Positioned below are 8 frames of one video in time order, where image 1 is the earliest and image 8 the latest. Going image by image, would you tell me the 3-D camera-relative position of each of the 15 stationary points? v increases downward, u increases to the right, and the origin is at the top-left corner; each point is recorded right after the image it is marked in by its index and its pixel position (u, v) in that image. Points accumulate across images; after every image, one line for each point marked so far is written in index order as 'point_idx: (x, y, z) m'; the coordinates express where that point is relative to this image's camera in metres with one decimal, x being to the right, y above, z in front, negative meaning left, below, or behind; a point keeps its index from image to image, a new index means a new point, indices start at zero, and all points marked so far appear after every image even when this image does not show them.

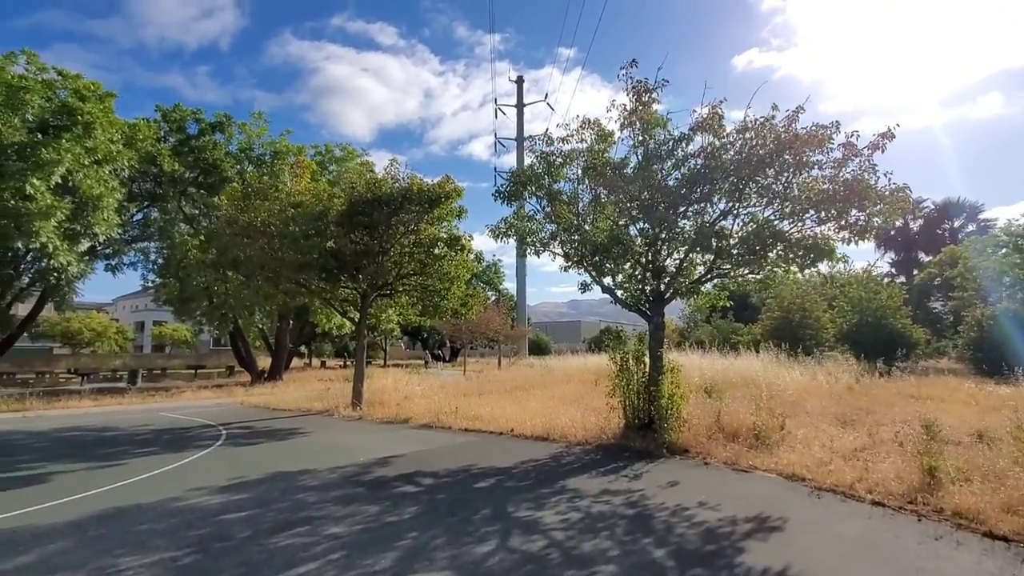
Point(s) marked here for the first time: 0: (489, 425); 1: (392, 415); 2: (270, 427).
0: (-0.5, -2.9, +12.6) m
1: (-3.0, -3.1, +14.5) m
2: (-5.3, -3.1, +12.9) m
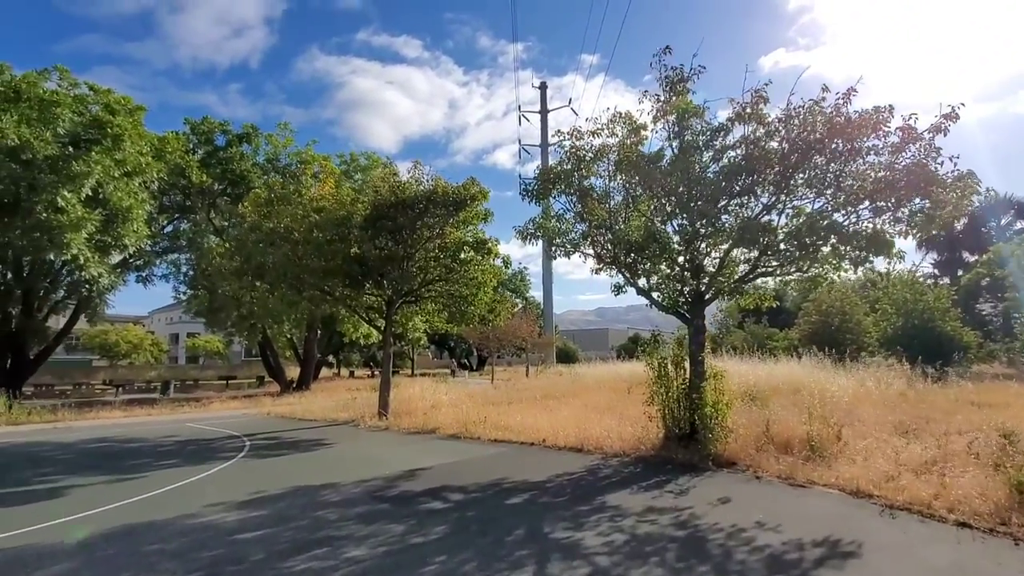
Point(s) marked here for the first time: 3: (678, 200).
0: (+0.1, -3.0, +12.0) m
1: (-2.2, -3.3, +14.1) m
2: (-4.6, -3.2, +12.5) m
3: (+2.8, +1.4, +9.7) m
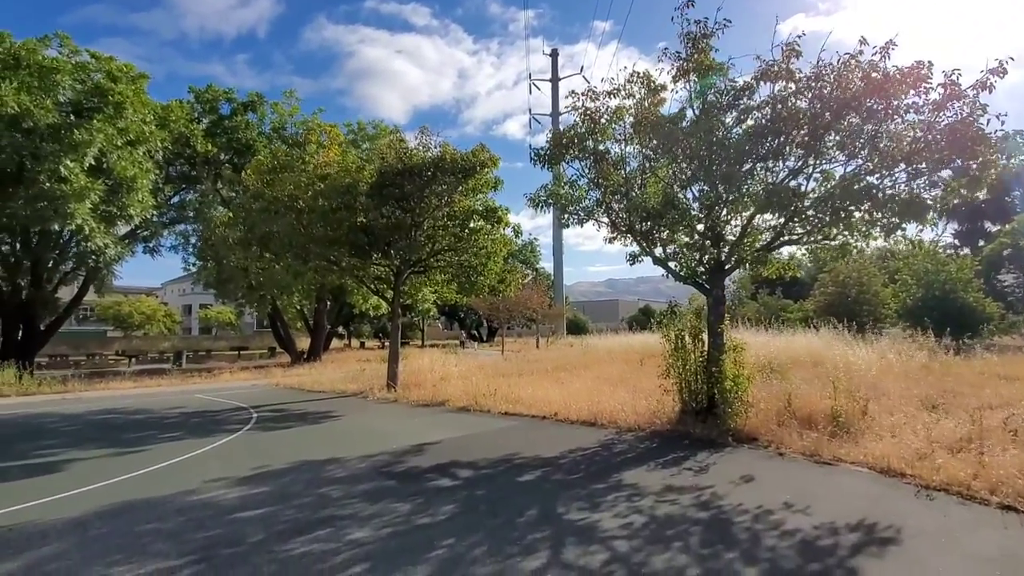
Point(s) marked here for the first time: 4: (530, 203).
0: (+0.4, -2.4, +11.7) m
1: (-2.0, -2.6, +13.8) m
2: (-4.4, -2.6, +12.3) m
3: (+2.9, +1.9, +9.2) m
4: (+0.3, +1.7, +11.9) m
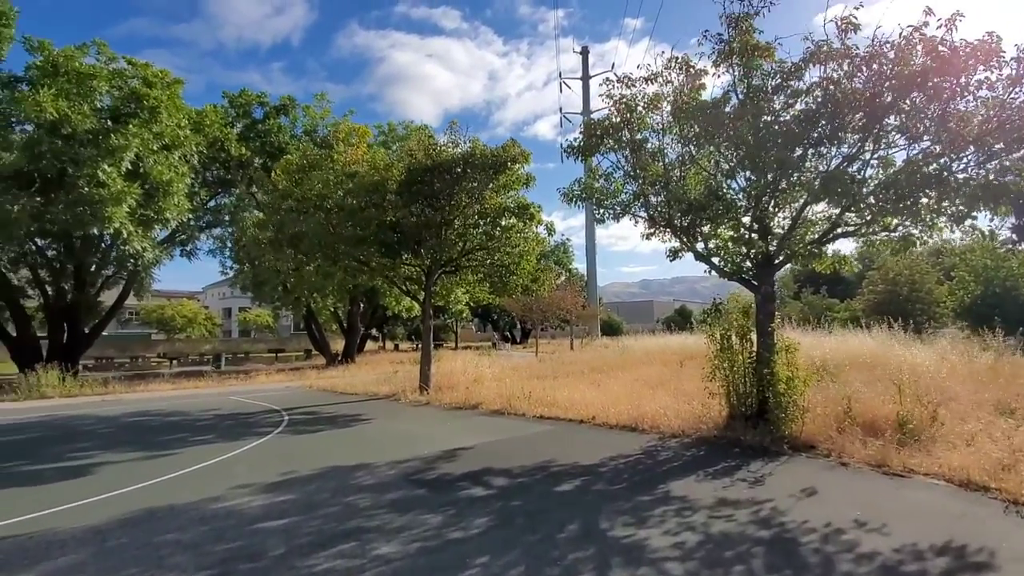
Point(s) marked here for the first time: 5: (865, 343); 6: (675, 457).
0: (+1.0, -2.4, +11.2) m
1: (-1.2, -2.6, +13.5) m
2: (-3.7, -2.6, +12.1) m
3: (+3.4, +2.0, +8.6) m
4: (+1.0, +1.7, +11.4) m
5: (+8.8, -1.4, +14.7) m
6: (+2.1, -2.2, +7.6) m
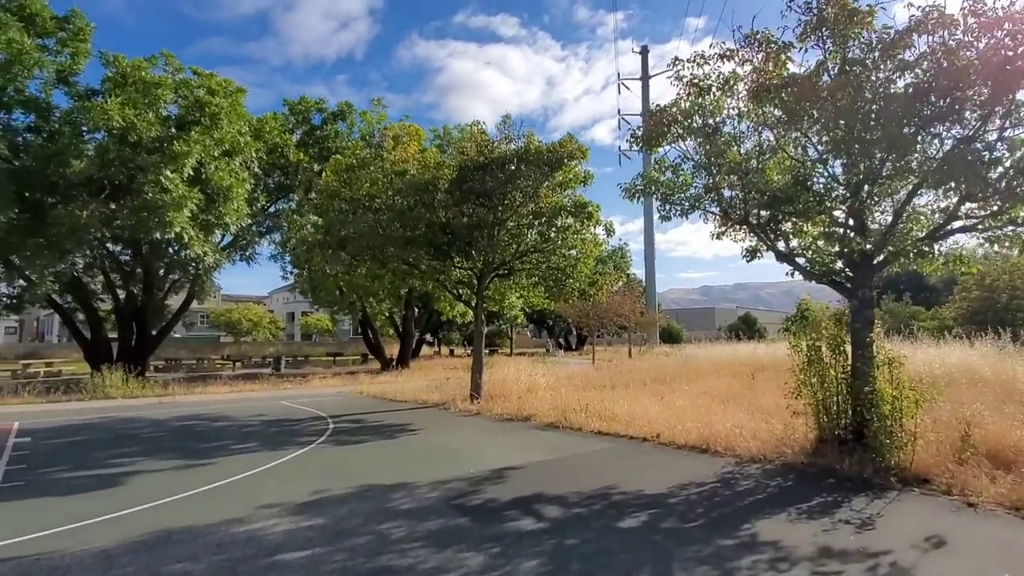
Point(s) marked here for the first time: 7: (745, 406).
0: (+2.0, -2.4, +10.2) m
1: (0.0, -2.6, +12.7) m
2: (-2.6, -2.6, +11.6) m
3: (+4.2, +1.9, +7.4) m
4: (+2.0, +1.7, +10.5) m
5: (+10.1, -1.5, +12.9) m
6: (+2.7, -2.2, +6.5) m
7: (+4.5, -2.3, +11.4) m
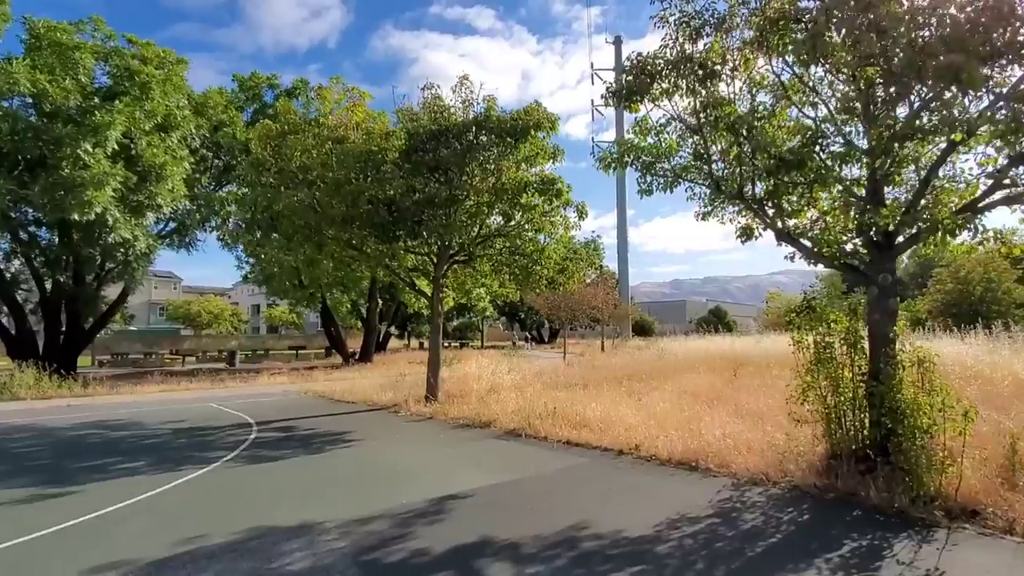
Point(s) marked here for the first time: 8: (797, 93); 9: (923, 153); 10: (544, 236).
0: (+1.3, -2.2, +8.7) m
1: (-0.8, -2.4, +11.1) m
2: (-3.4, -2.4, +9.9) m
3: (+3.6, +2.1, +6.0) m
4: (+1.3, +1.9, +9.0) m
5: (+9.3, -1.3, +11.8) m
6: (+2.2, -2.0, +5.1) m
7: (+3.8, -2.1, +10.1) m
8: (+3.5, +2.4, +7.2) m
9: (+4.3, +1.4, +6.1) m
10: (+0.7, +1.1, +12.4) m
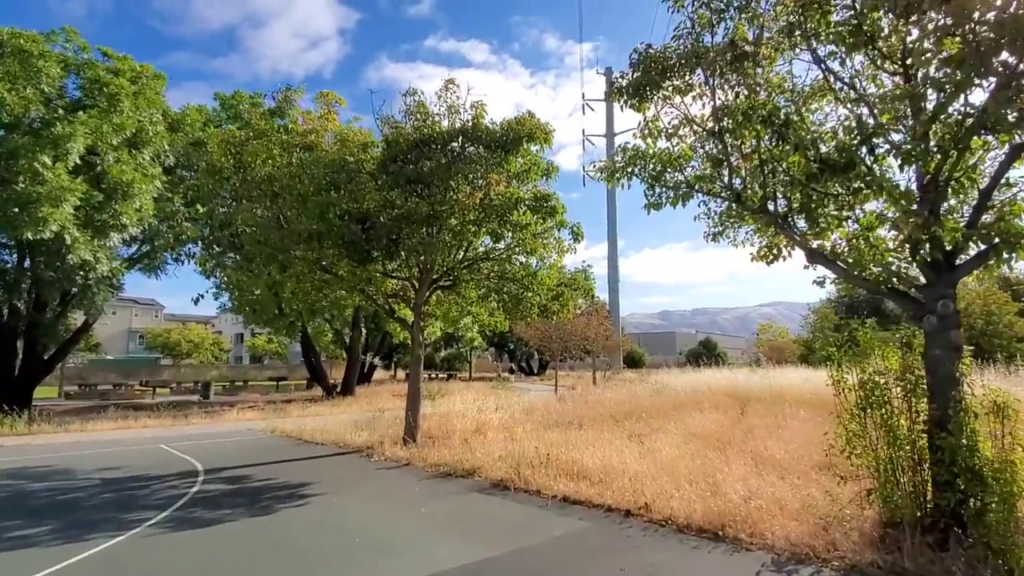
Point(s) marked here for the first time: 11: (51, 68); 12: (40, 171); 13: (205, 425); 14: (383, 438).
0: (+1.2, -2.6, +7.5) m
1: (-1.0, -2.9, +9.8) m
2: (-3.5, -2.8, +8.5) m
3: (+3.5, +1.9, +4.9) m
4: (+1.2, +1.5, +7.9) m
5: (+9.1, -1.8, +10.7) m
6: (+2.1, -2.2, +3.8) m
7: (+3.6, -2.5, +8.8) m
8: (+3.4, +2.1, +6.2) m
9: (+4.2, +1.2, +5.1) m
10: (+0.5, +0.5, +11.3) m
11: (-13.5, +6.4, +17.3) m
12: (-12.6, +3.1, +15.7) m
13: (-8.8, -4.0, +17.0) m
14: (-2.7, -3.1, +12.1) m
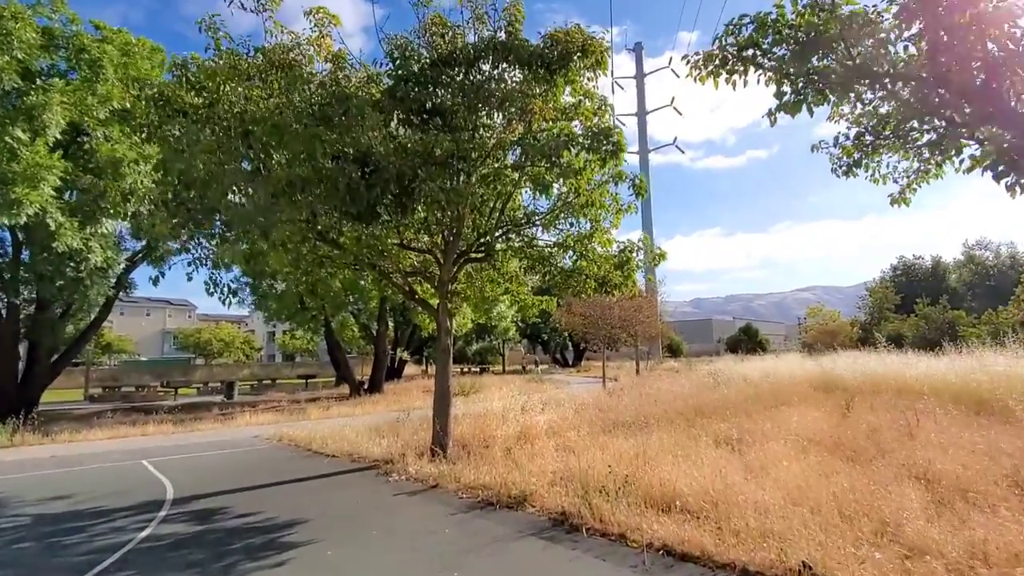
0: (+1.8, -2.1, +5.0) m
1: (-0.2, -2.4, +7.4) m
2: (-2.8, -2.5, +6.3) m
3: (+3.9, +2.3, +2.3) m
4: (+1.7, +2.0, +5.4) m
5: (+9.8, -1.1, +7.8) m
6: (+2.5, -1.8, +1.3) m
7: (+4.3, -2.0, +6.2) m
8: (+3.8, +2.6, +3.6) m
9: (+4.6, +1.7, +2.4) m
10: (+1.2, +1.0, +8.8) m
11: (-12.7, +6.6, +15.4) m
12: (-11.7, +3.2, +13.8) m
13: (-7.7, -3.7, +15.0) m
14: (-1.8, -2.7, +9.8) m
